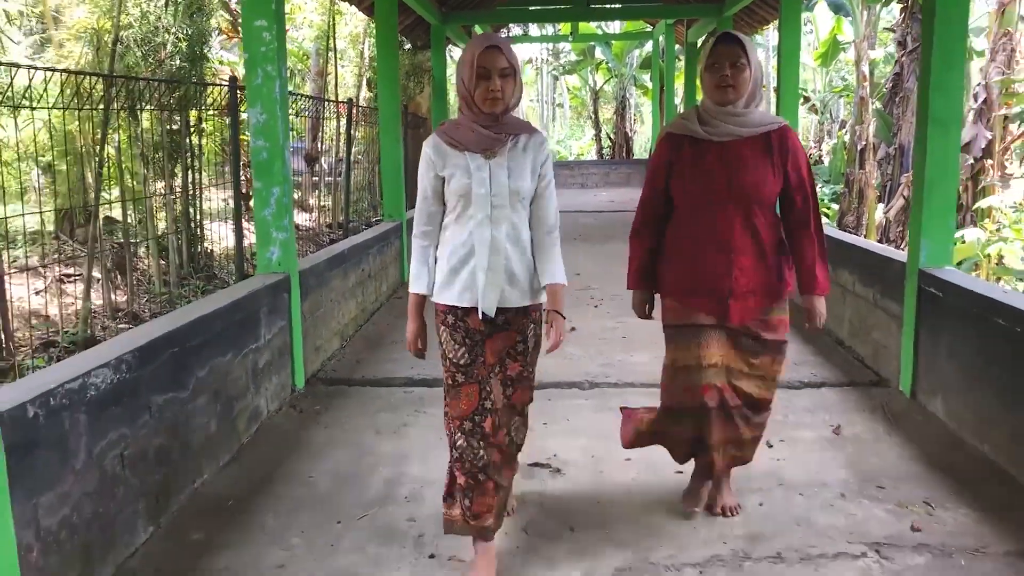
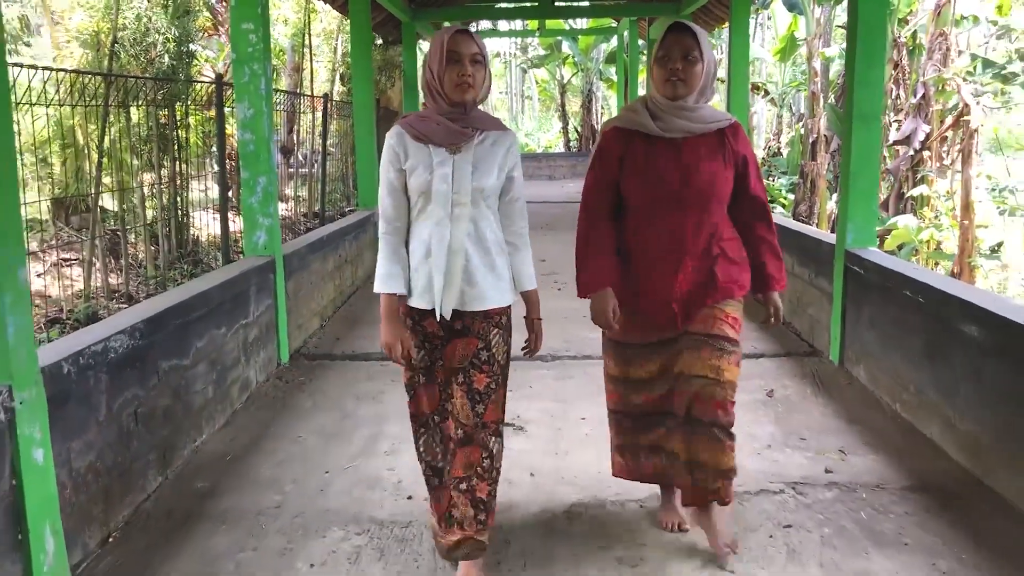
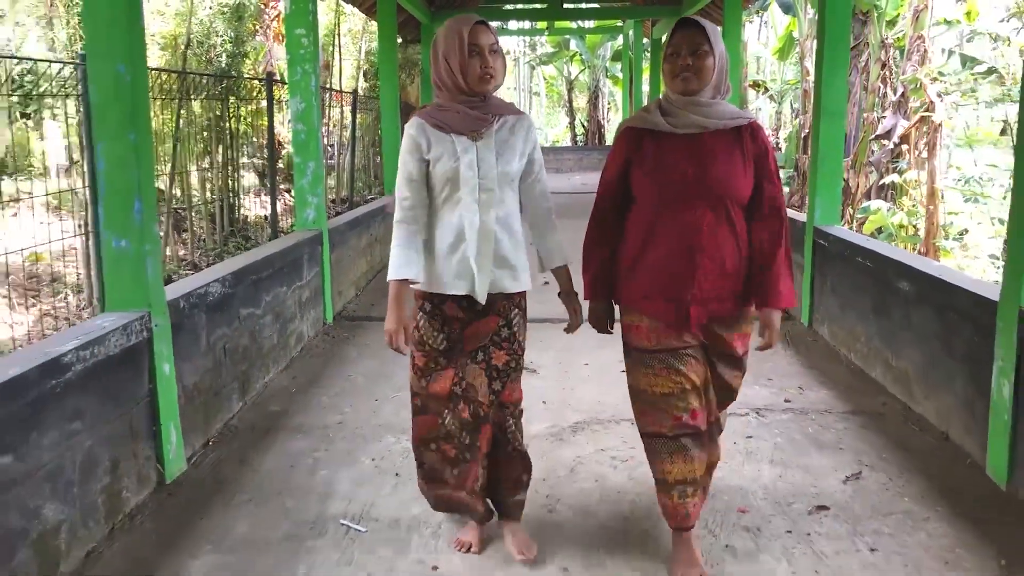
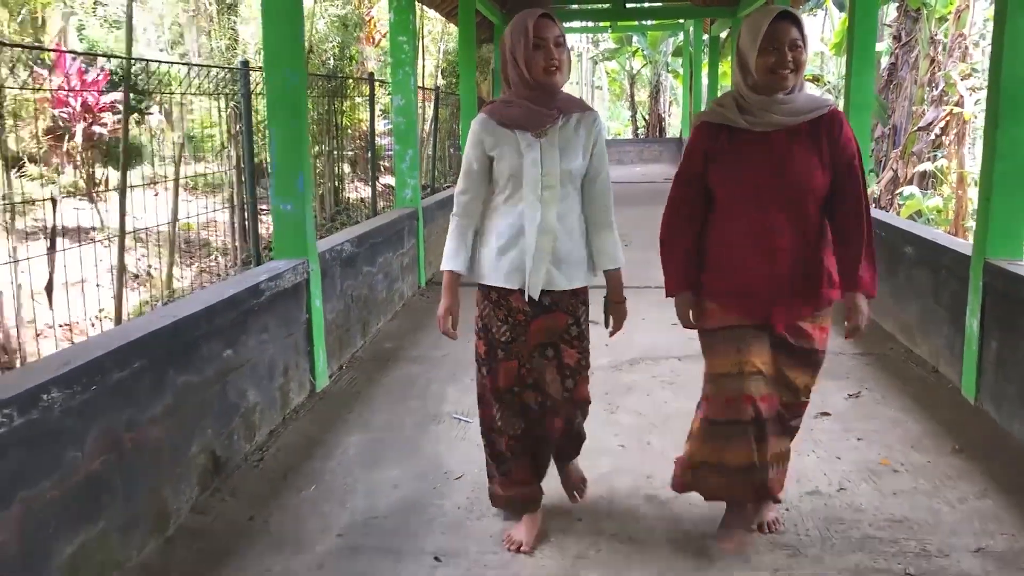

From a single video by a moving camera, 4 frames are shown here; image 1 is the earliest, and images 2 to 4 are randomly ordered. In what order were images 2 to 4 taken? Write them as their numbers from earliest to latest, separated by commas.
2, 3, 4
